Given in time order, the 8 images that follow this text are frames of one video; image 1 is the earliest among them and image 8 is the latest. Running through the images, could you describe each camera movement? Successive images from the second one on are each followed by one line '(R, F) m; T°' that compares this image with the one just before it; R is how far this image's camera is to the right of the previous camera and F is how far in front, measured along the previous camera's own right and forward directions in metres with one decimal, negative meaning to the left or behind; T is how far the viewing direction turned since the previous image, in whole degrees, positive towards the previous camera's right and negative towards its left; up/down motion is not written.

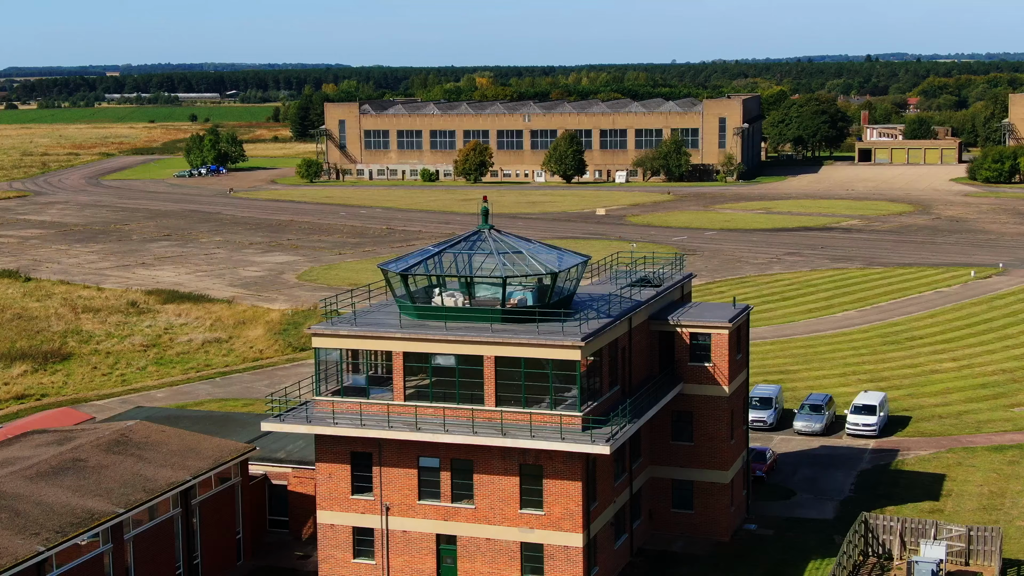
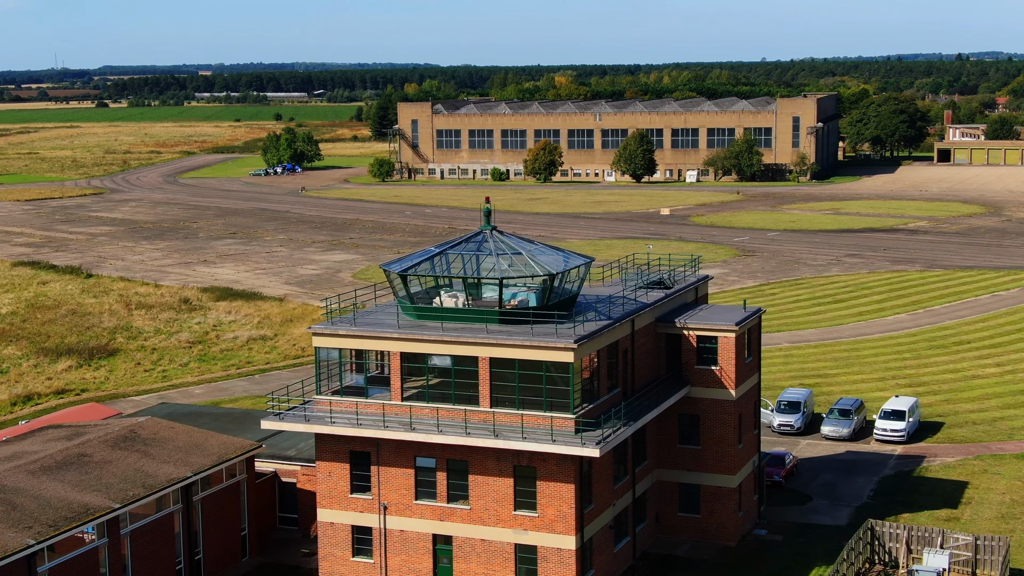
(+2.1, +0.1) m; -3°
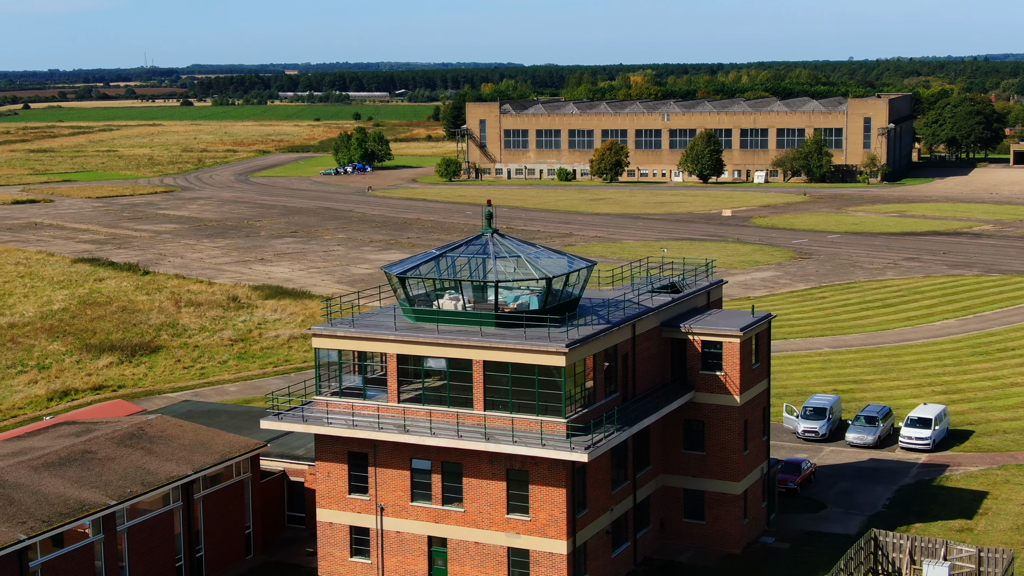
(+2.0, +0.1) m; -3°
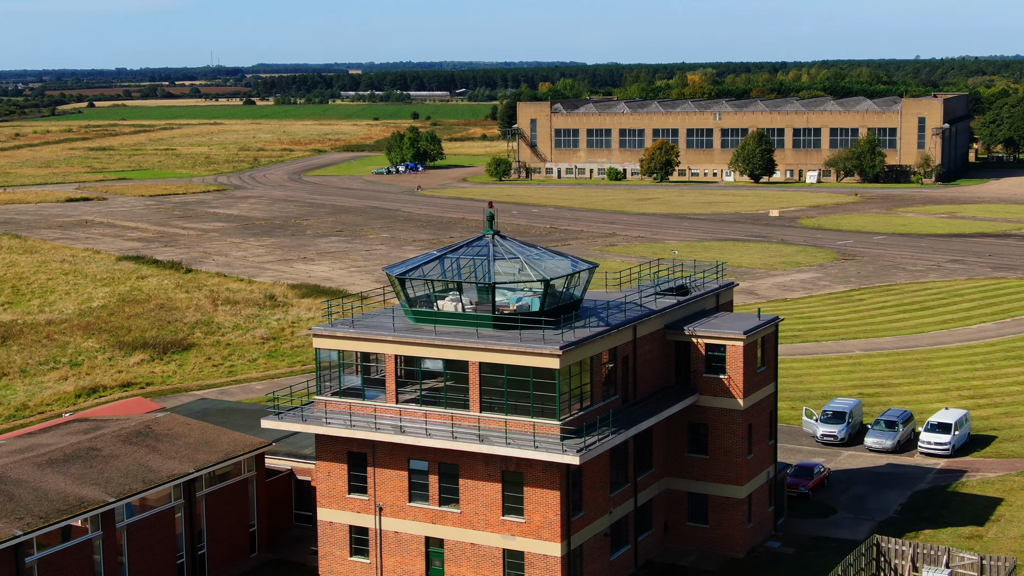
(+1.5, 0.0) m; -2°
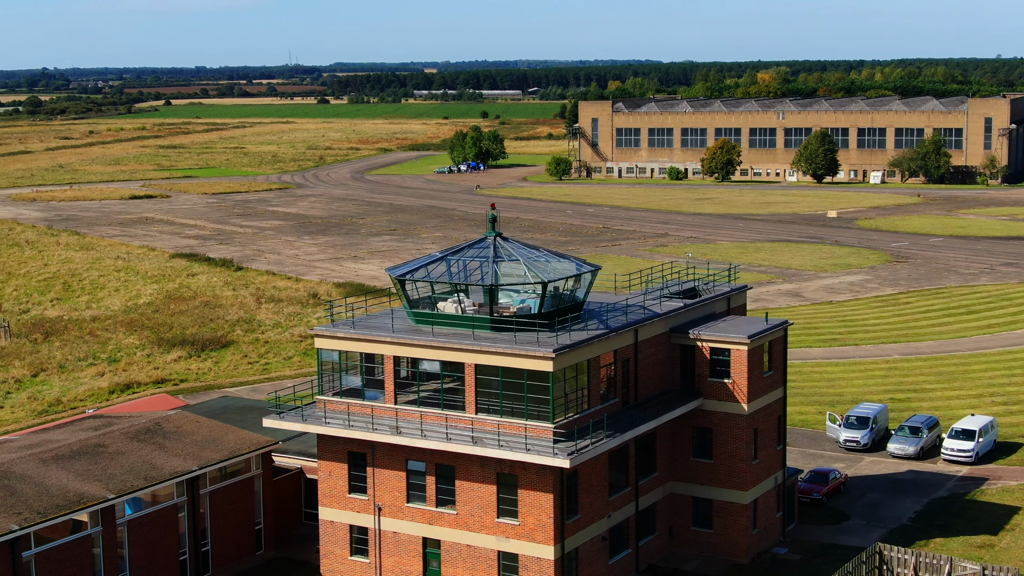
(+1.8, +0.1) m; -3°
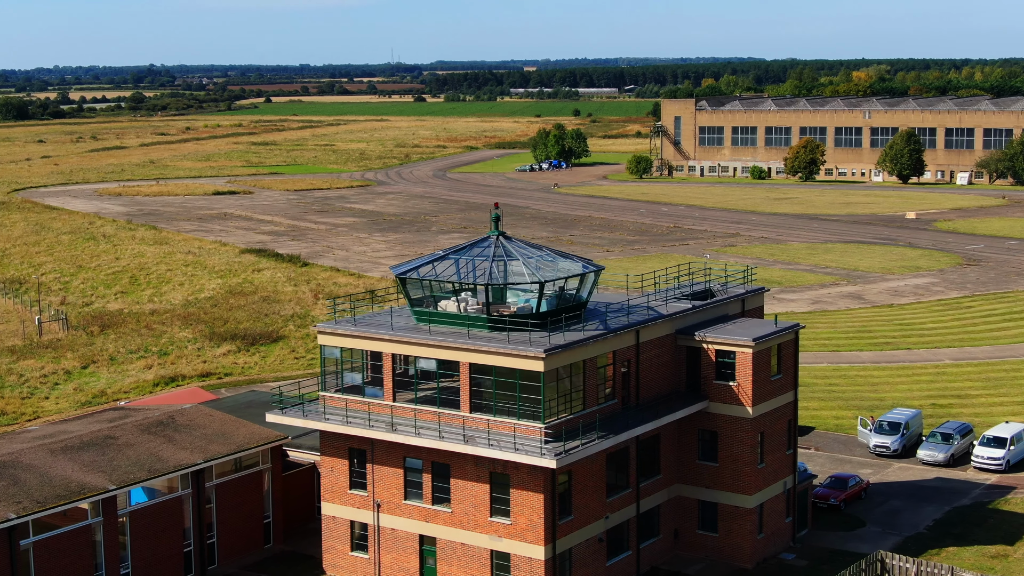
(+2.4, +0.1) m; -4°
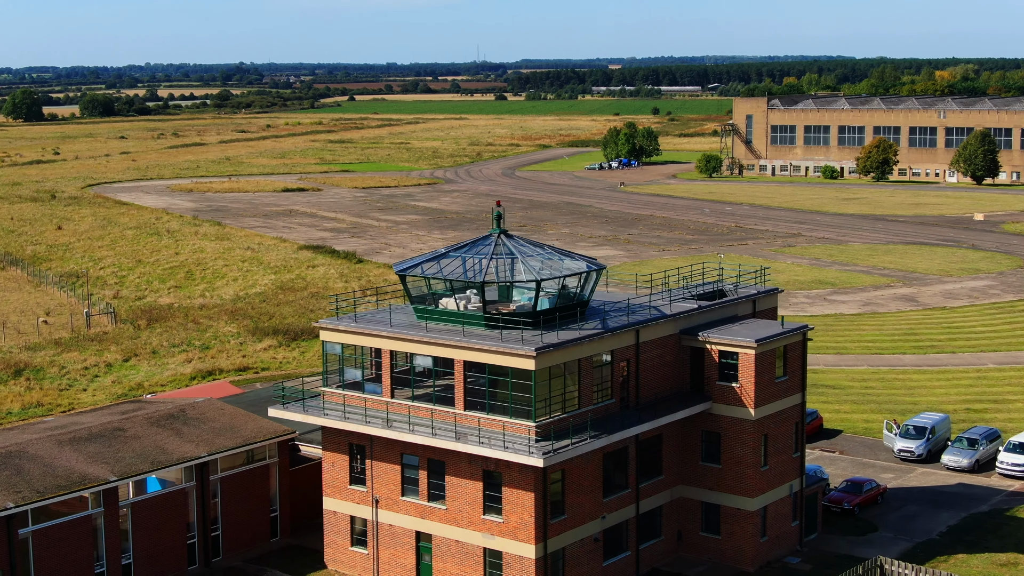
(+2.1, +0.1) m; -3°
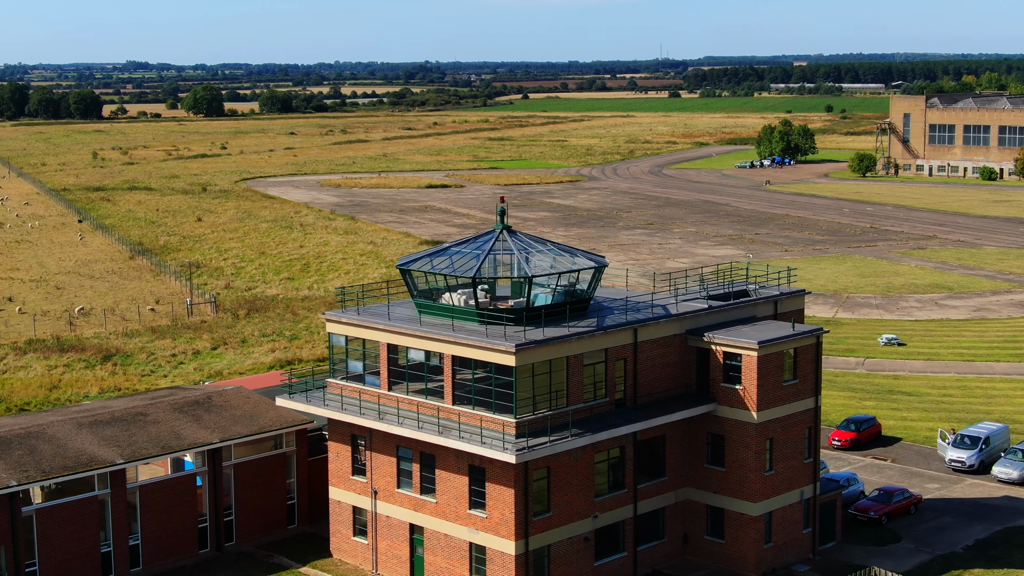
(+4.4, +0.3) m; -7°
